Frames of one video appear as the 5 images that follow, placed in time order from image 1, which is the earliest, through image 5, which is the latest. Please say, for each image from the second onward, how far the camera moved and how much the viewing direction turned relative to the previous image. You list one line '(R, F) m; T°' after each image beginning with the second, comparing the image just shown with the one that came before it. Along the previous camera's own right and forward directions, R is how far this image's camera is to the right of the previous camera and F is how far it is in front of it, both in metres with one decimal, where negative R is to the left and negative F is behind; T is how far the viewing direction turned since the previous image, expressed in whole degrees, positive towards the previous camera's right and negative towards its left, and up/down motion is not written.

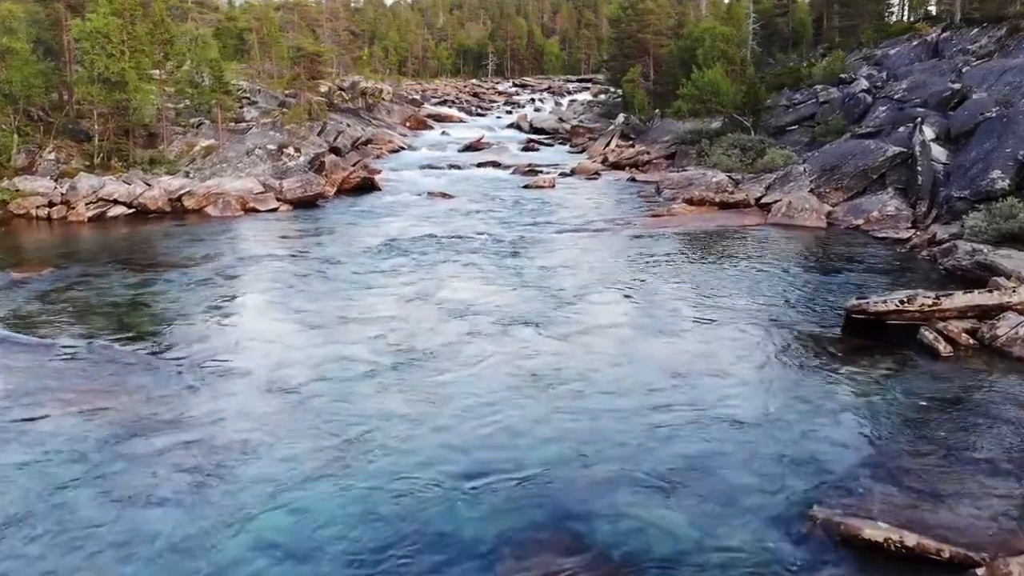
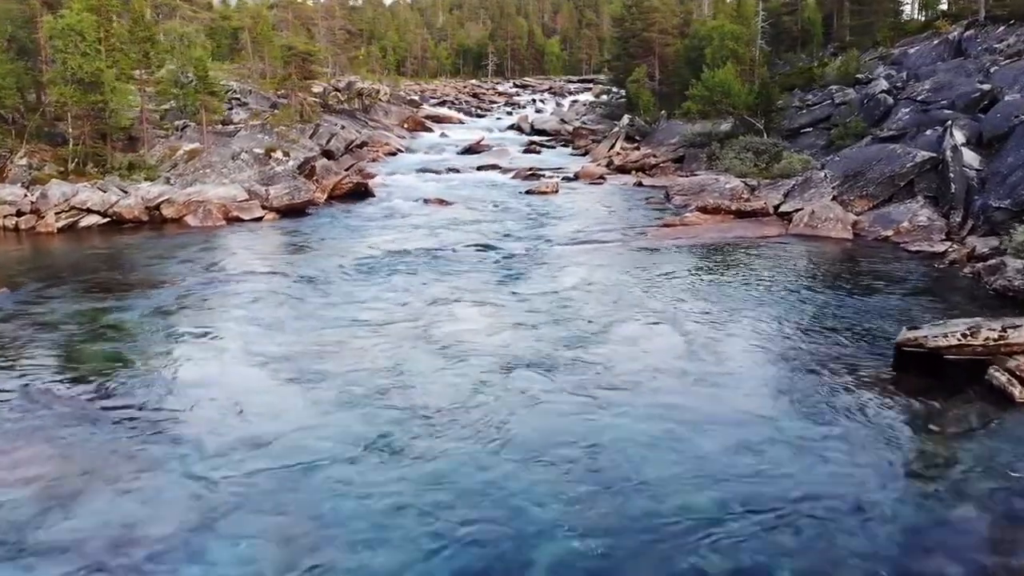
(-0.1, +2.2) m; 0°
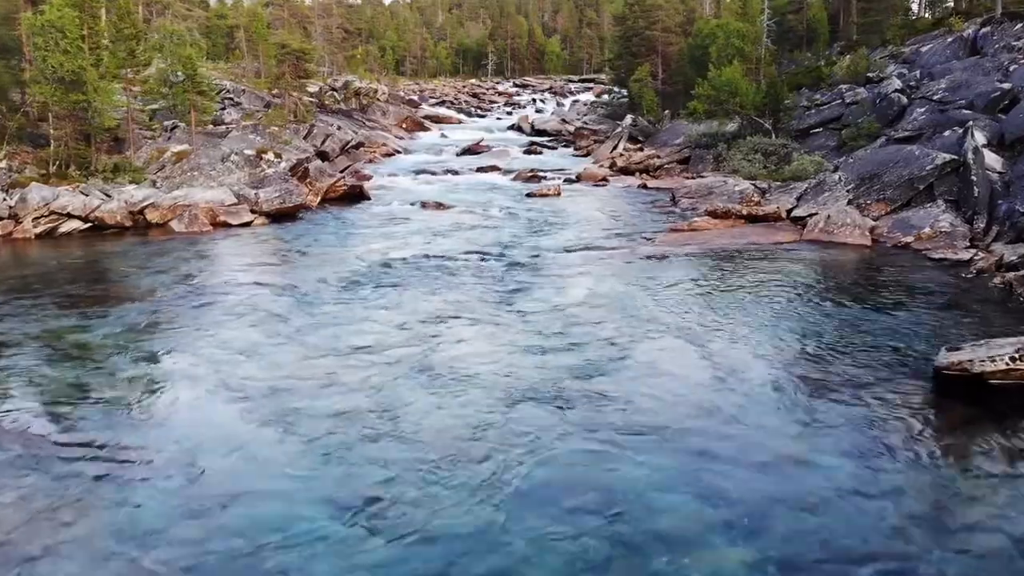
(0.0, +1.4) m; 0°
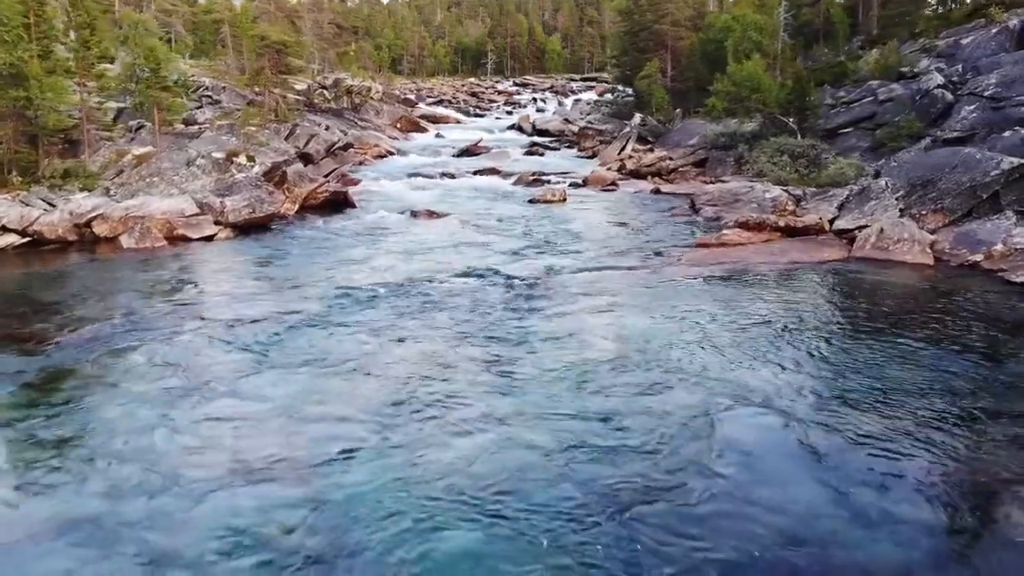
(-0.1, +3.9) m; 0°
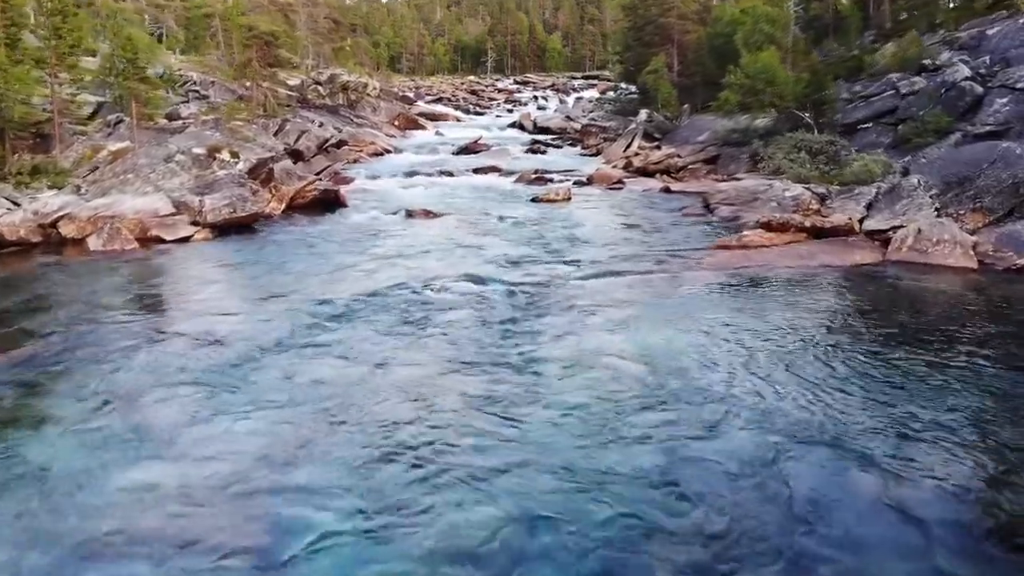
(-0.1, +2.1) m; 0°
